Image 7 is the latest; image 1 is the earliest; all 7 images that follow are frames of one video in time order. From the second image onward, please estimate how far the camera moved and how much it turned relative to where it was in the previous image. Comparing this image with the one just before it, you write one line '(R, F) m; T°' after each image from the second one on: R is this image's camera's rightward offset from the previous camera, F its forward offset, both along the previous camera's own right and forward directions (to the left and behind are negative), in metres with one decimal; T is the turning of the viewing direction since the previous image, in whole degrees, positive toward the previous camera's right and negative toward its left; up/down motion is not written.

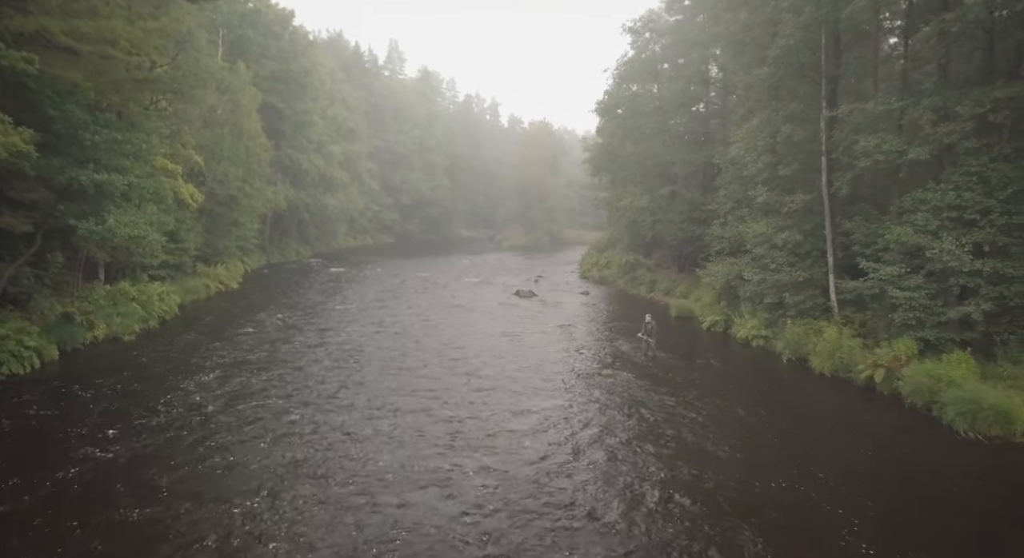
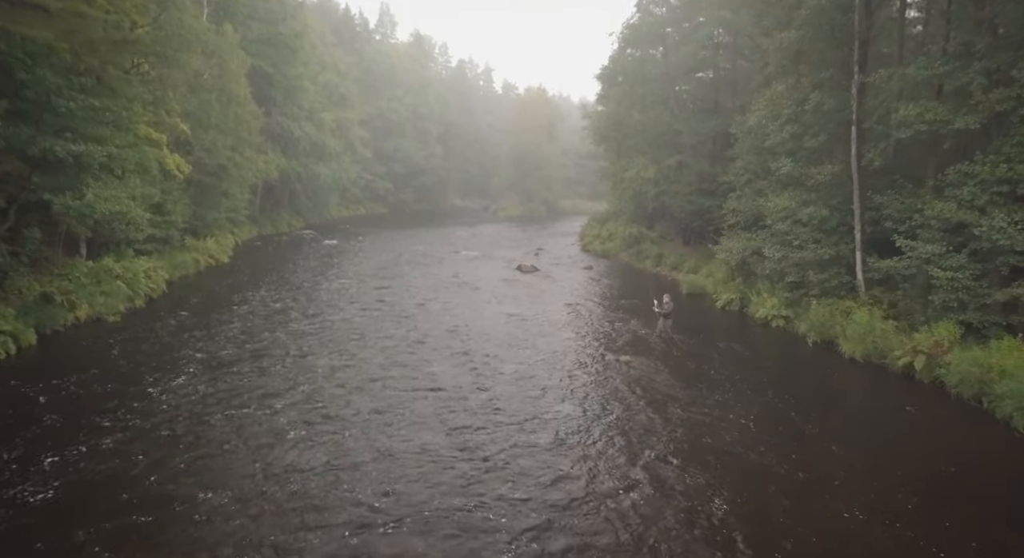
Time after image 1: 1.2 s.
(-0.5, +1.3) m; +1°
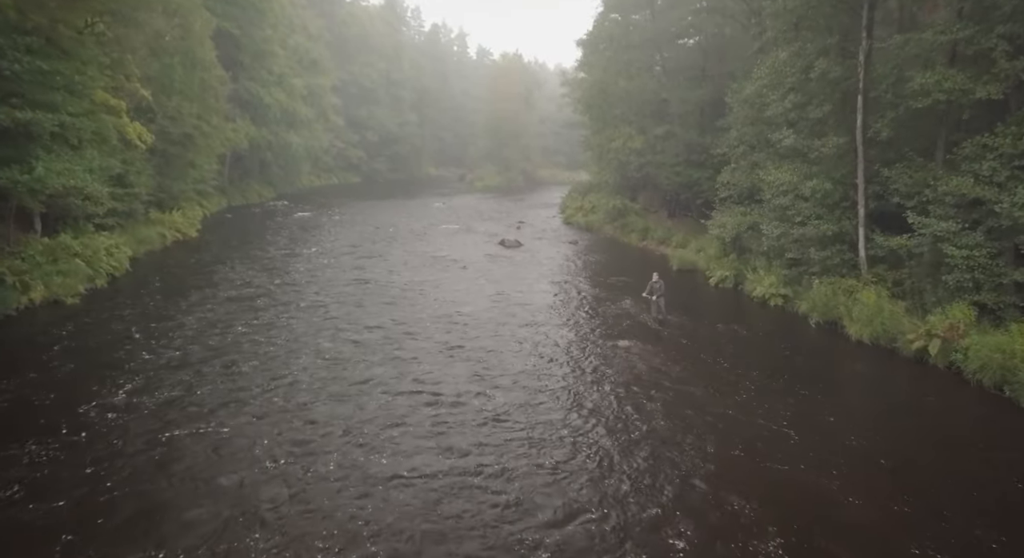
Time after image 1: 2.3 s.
(-0.5, +1.2) m; +2°
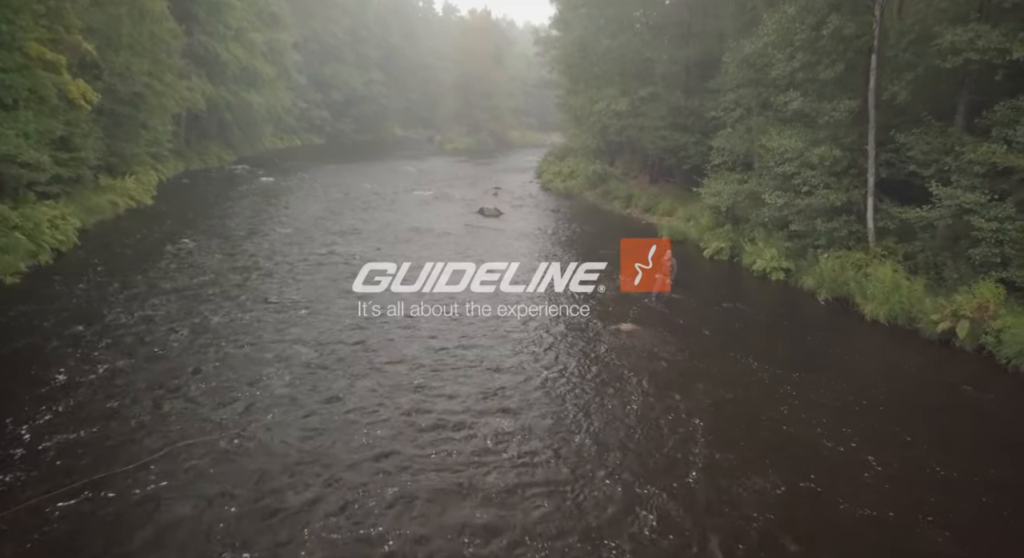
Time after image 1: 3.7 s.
(-0.6, +1.5) m; +3°
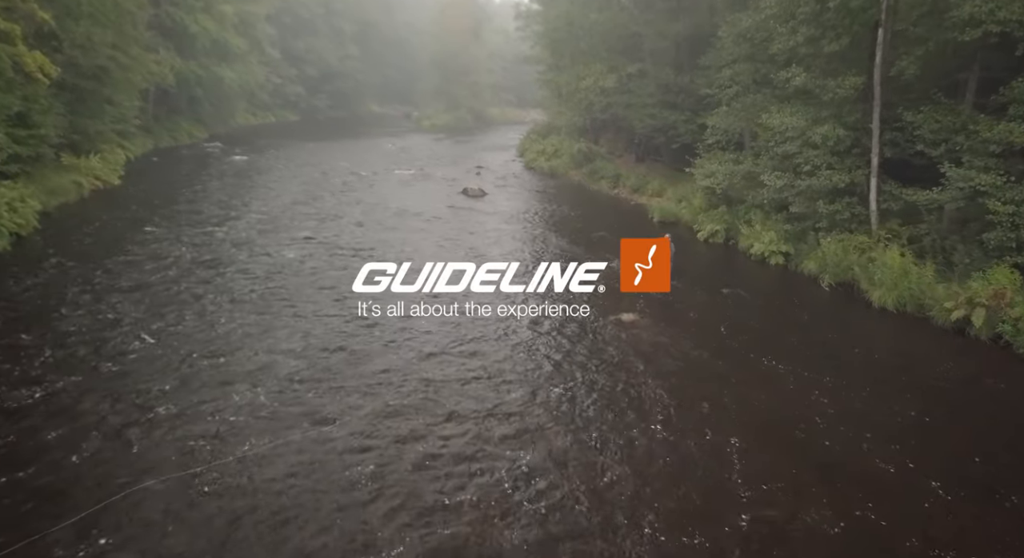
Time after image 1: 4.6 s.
(-0.4, +0.9) m; +2°
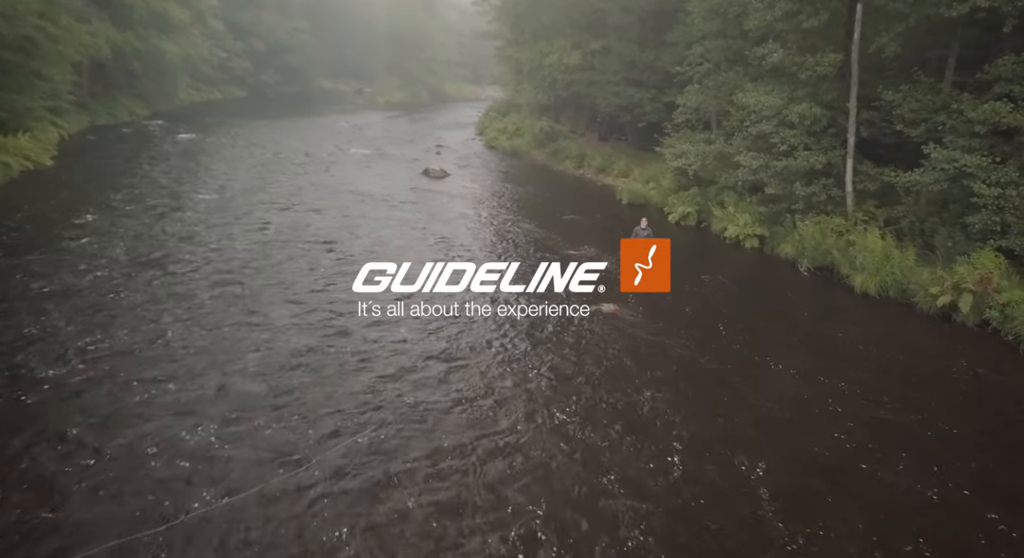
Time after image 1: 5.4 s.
(-0.4, +0.9) m; +4°
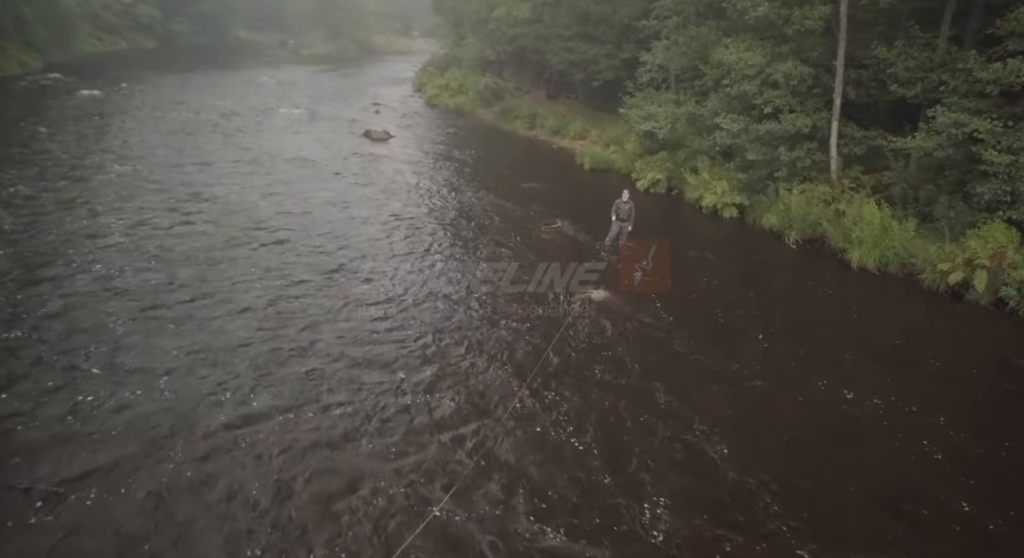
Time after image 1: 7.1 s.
(-0.8, +1.9) m; +6°
